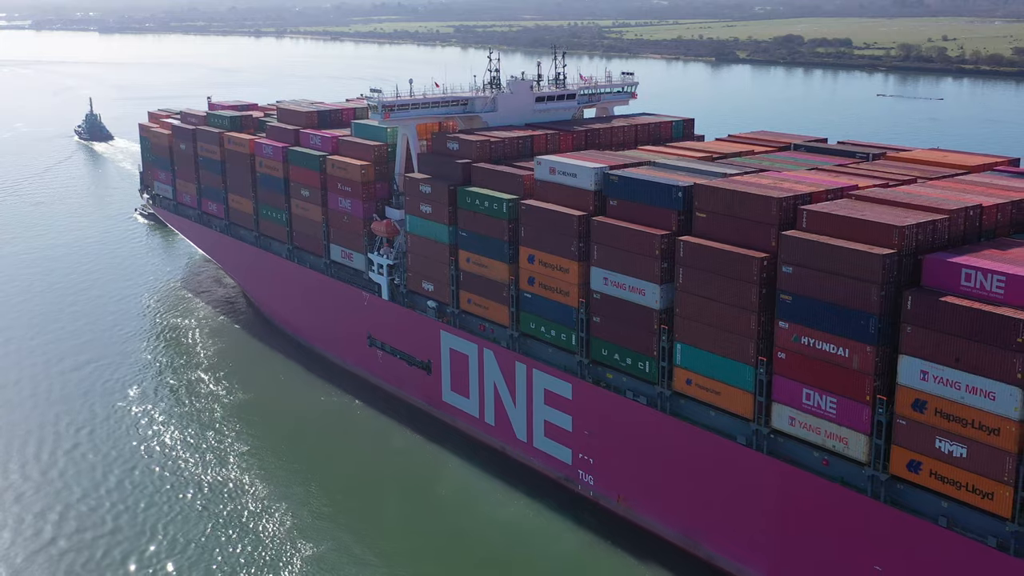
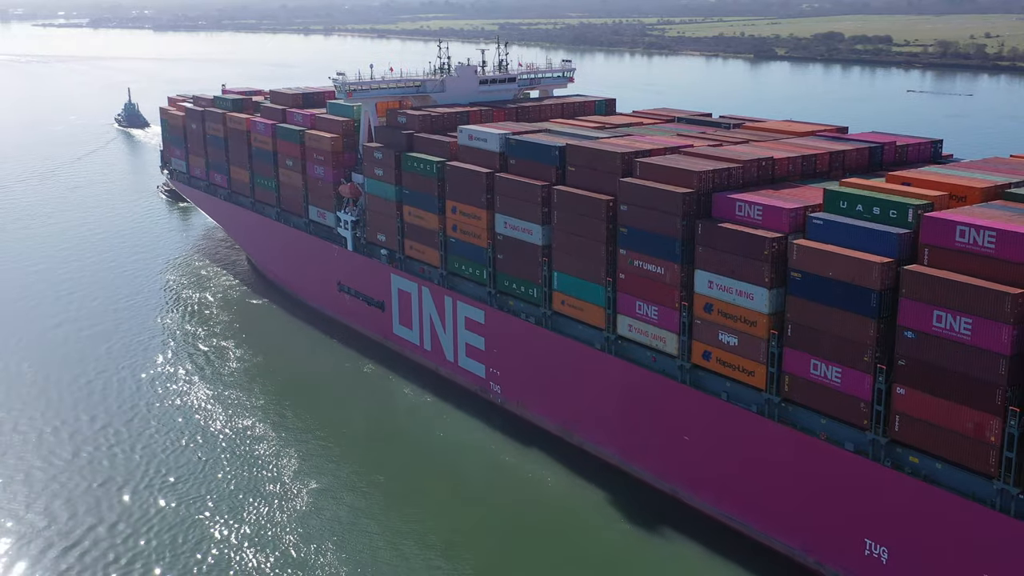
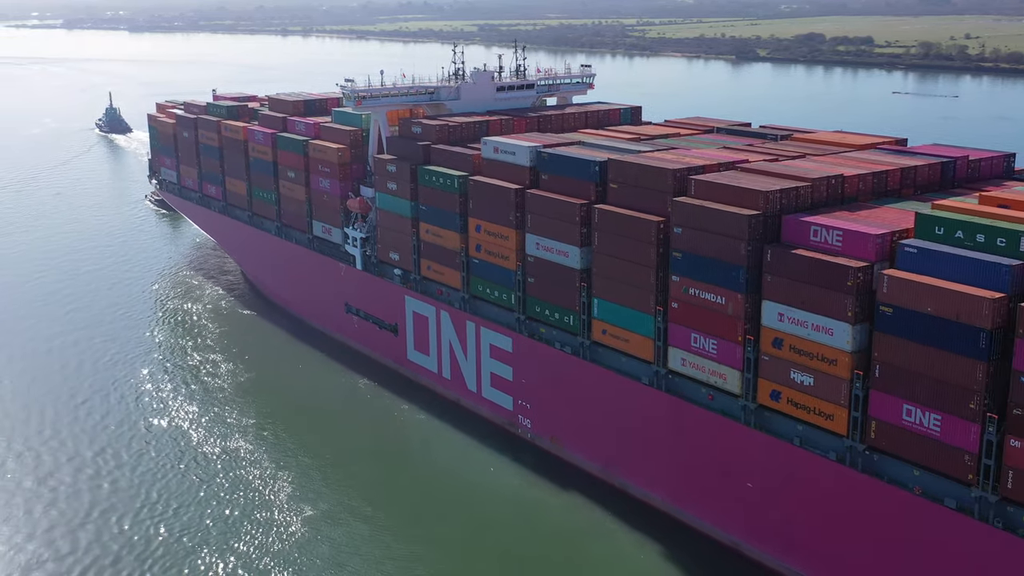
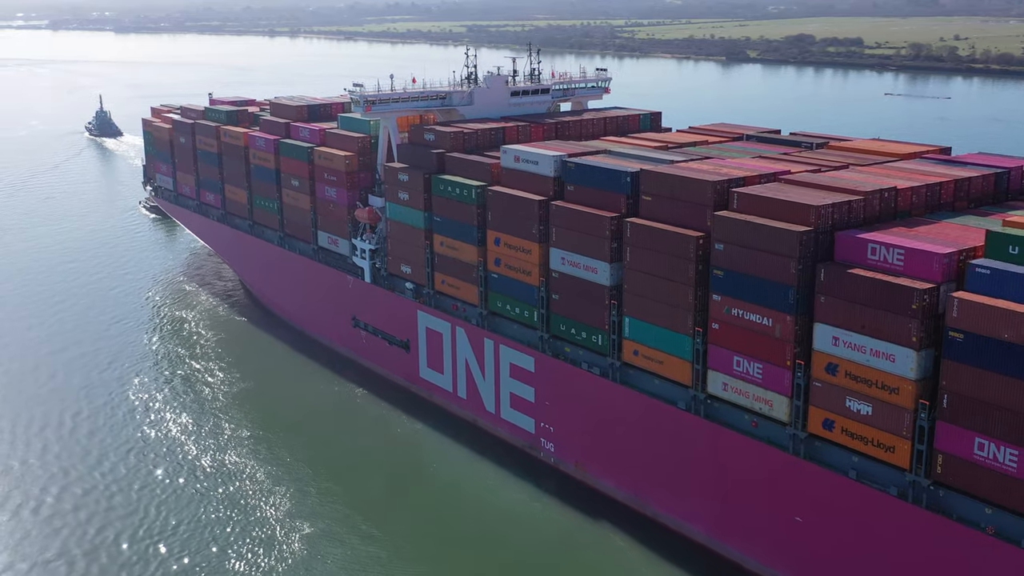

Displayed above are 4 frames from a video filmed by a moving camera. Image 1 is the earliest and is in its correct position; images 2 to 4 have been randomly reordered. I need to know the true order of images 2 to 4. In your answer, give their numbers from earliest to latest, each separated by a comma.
4, 3, 2
